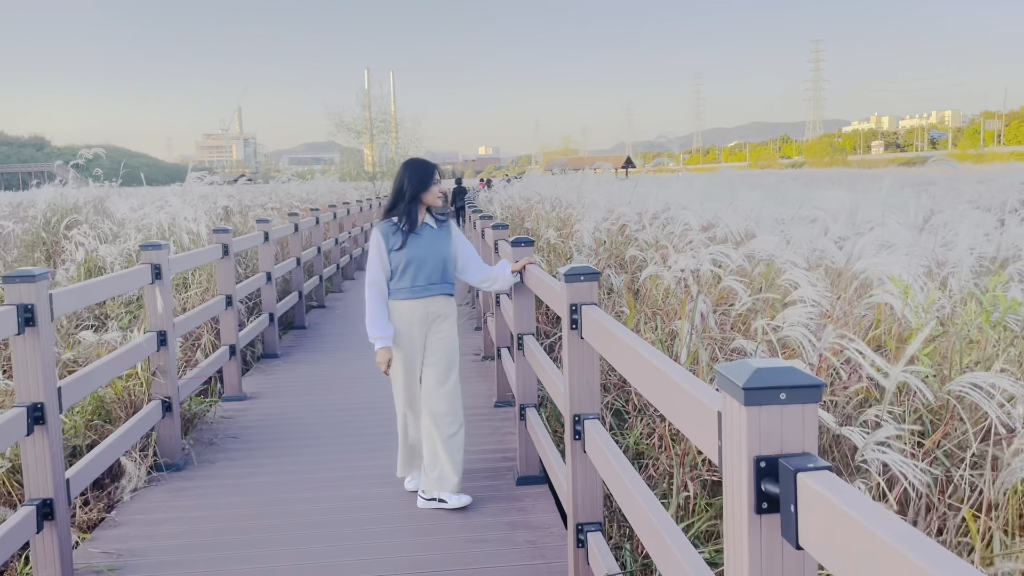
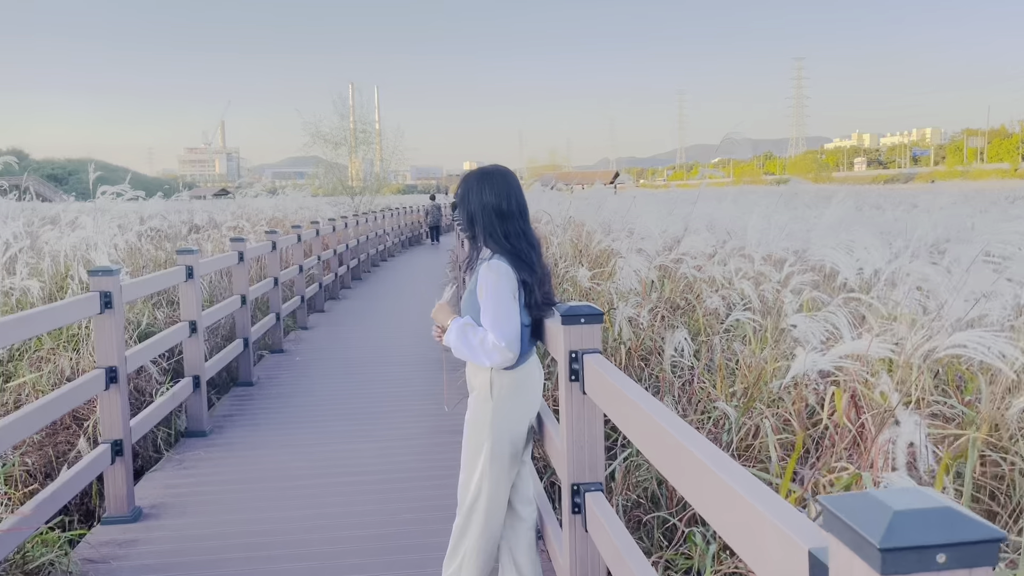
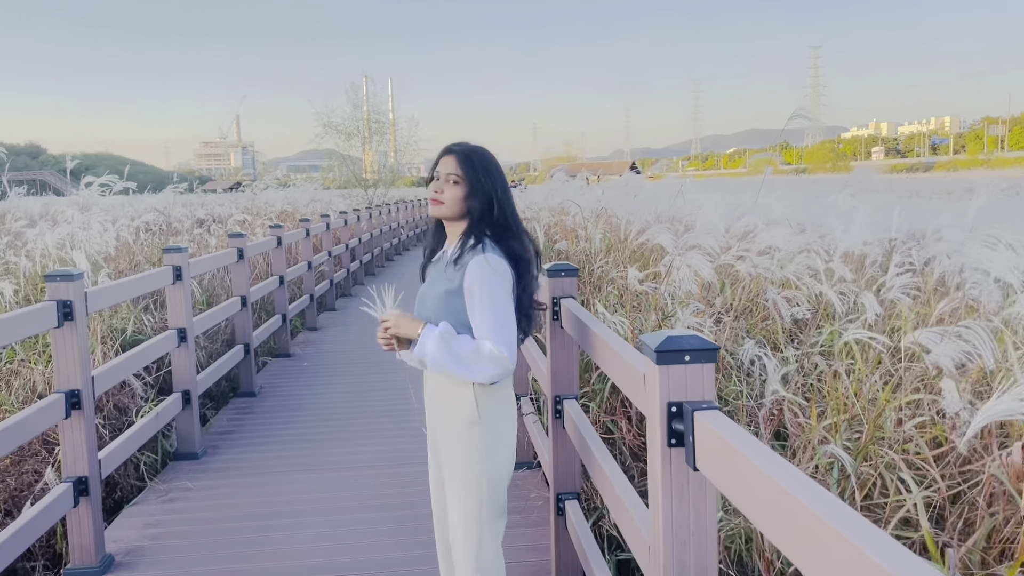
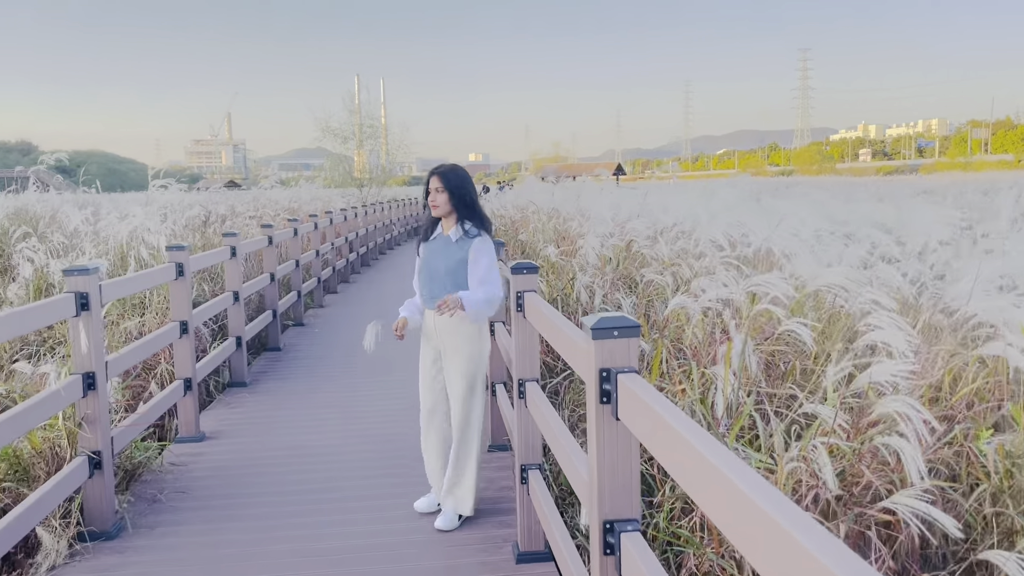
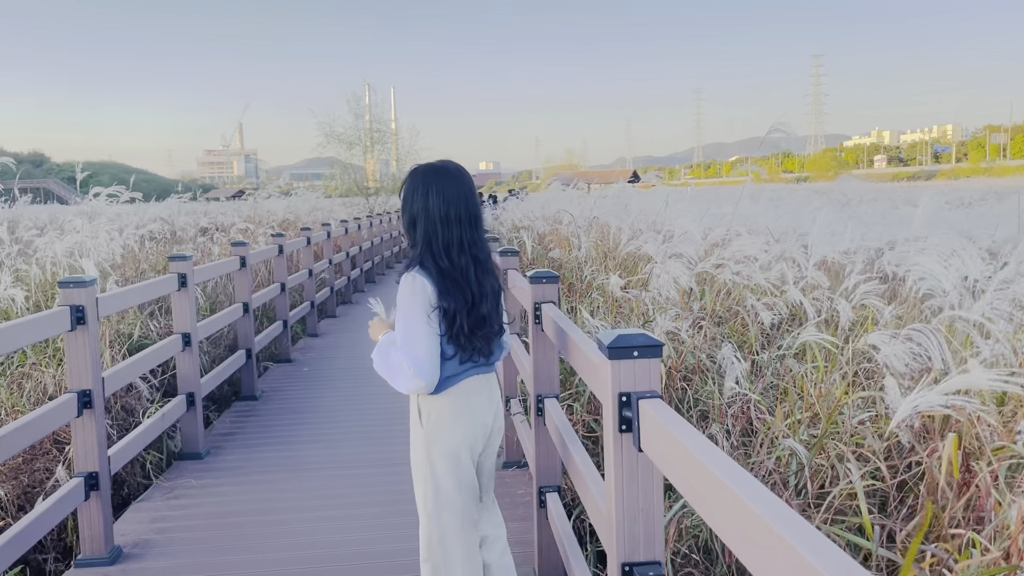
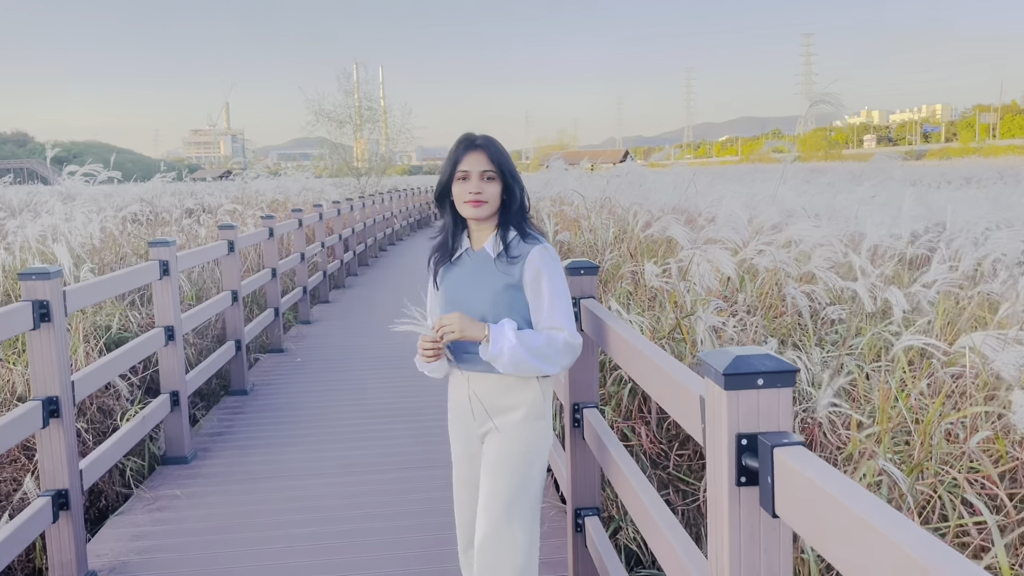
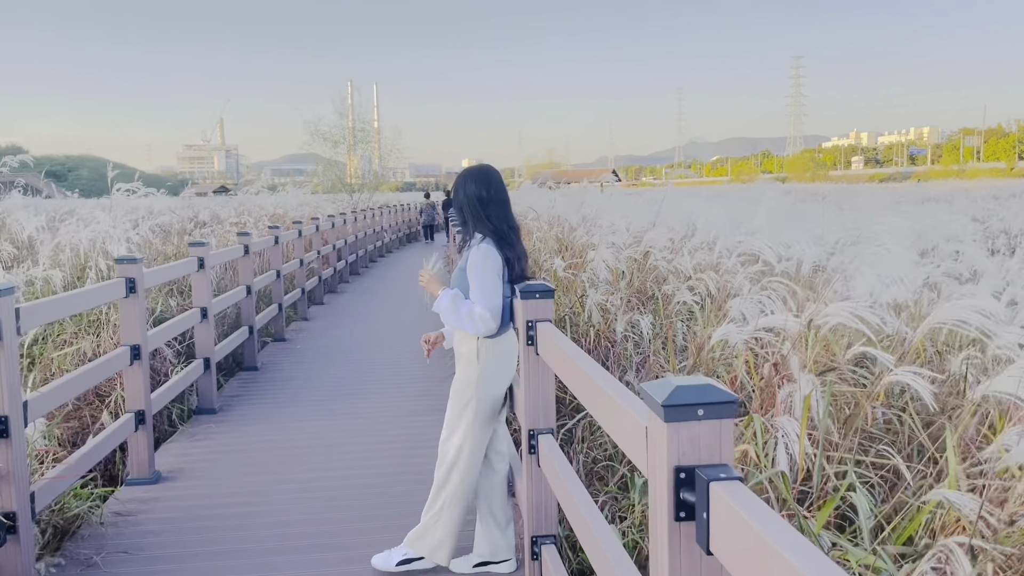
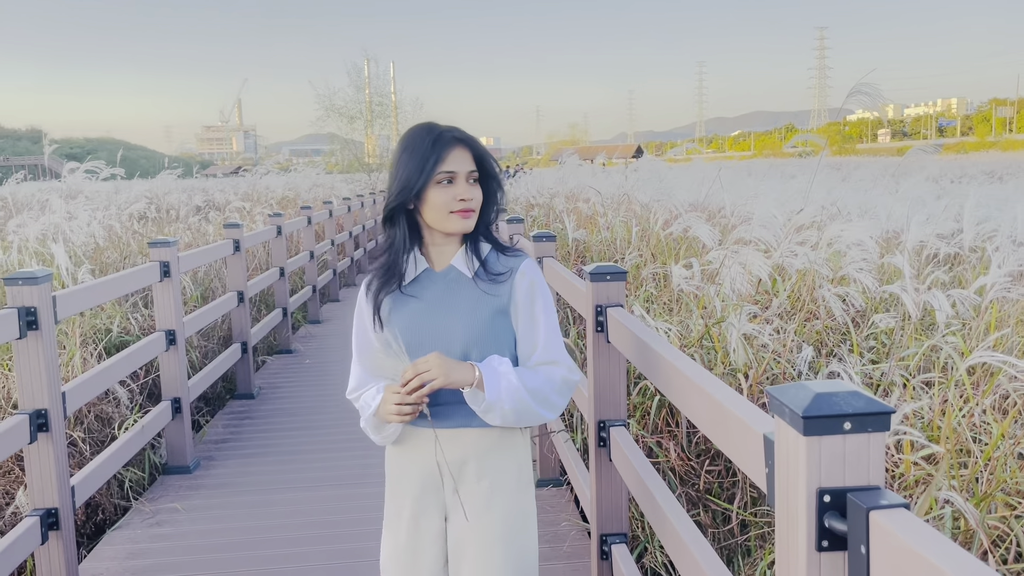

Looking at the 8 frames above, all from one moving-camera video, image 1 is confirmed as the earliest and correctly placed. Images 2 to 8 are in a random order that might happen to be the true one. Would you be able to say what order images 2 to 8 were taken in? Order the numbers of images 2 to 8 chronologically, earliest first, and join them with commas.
4, 7, 2, 5, 3, 6, 8
